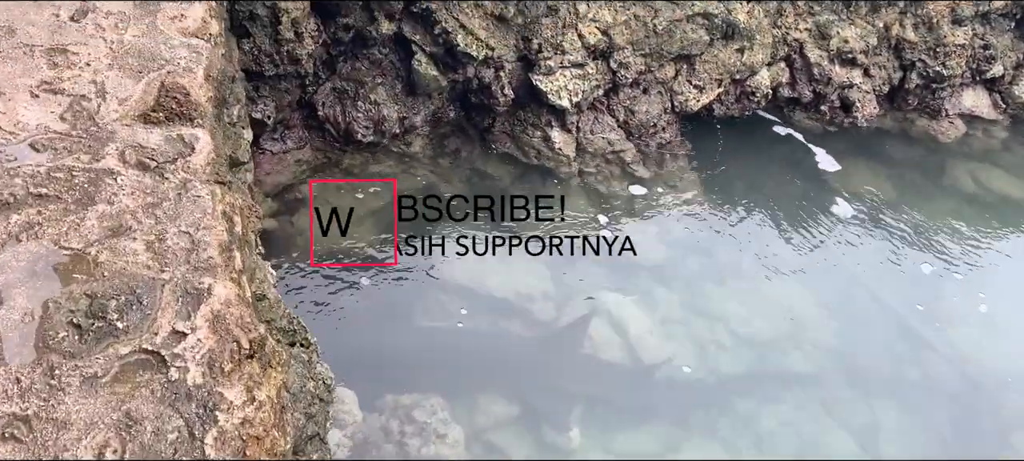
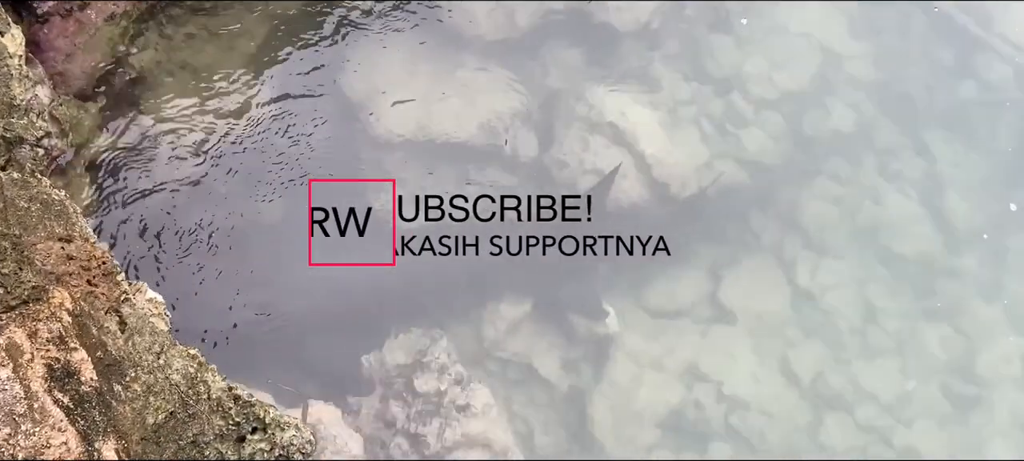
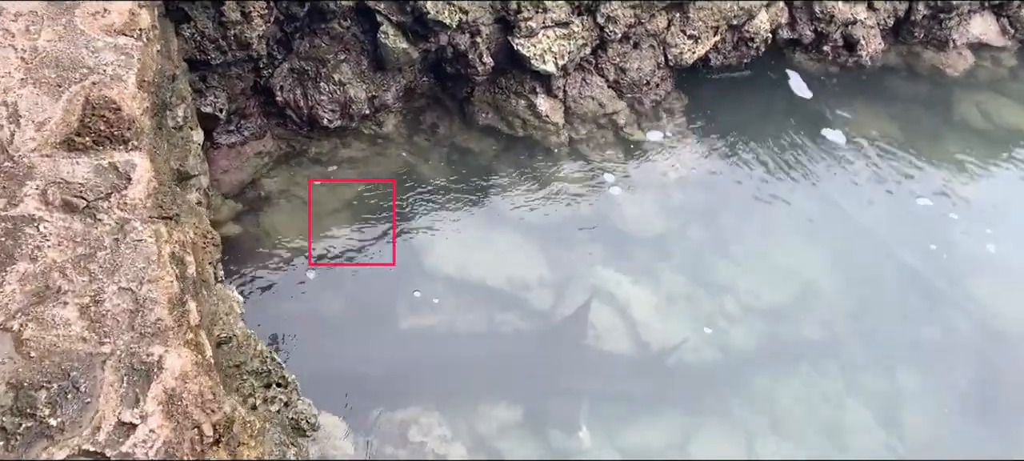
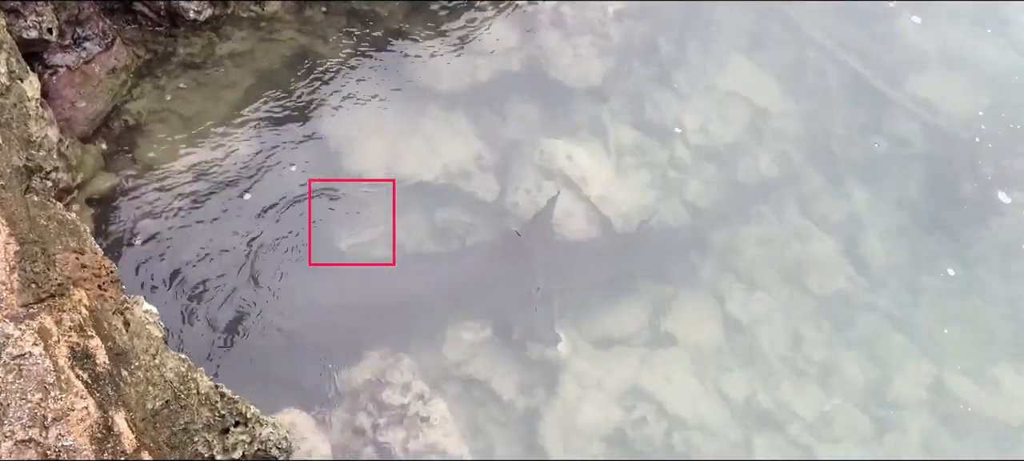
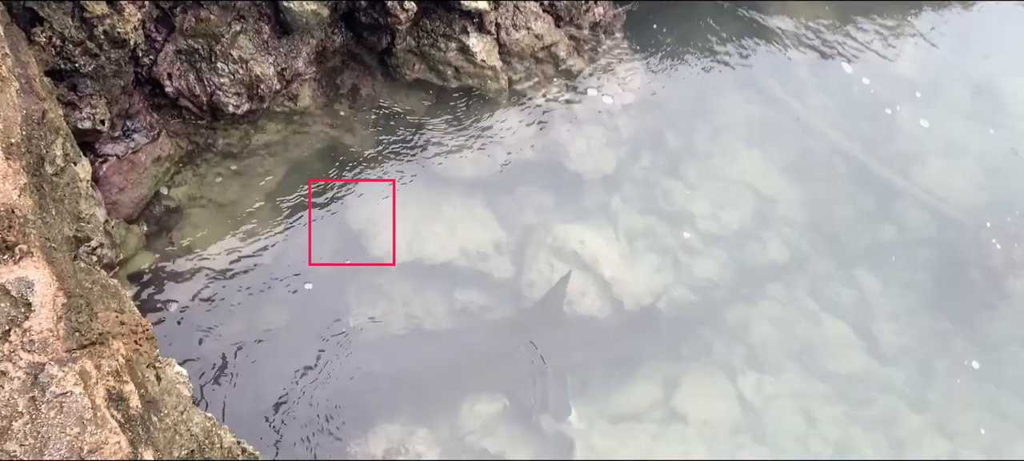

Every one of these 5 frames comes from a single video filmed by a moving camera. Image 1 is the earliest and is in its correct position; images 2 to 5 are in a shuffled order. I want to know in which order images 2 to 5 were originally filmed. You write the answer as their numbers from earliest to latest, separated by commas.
3, 5, 4, 2
